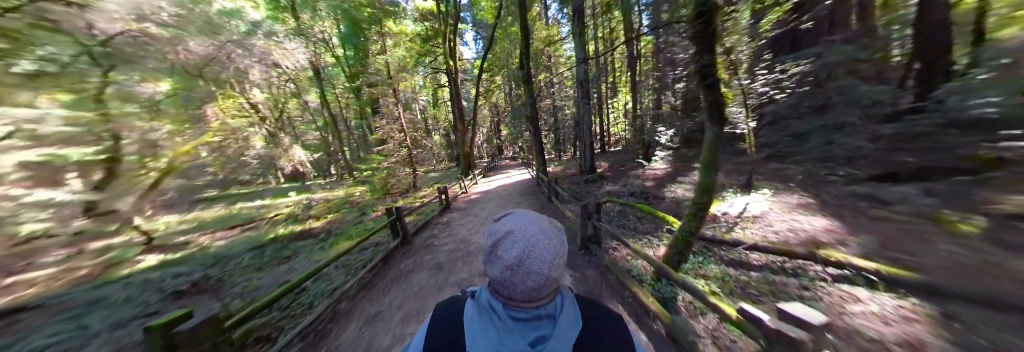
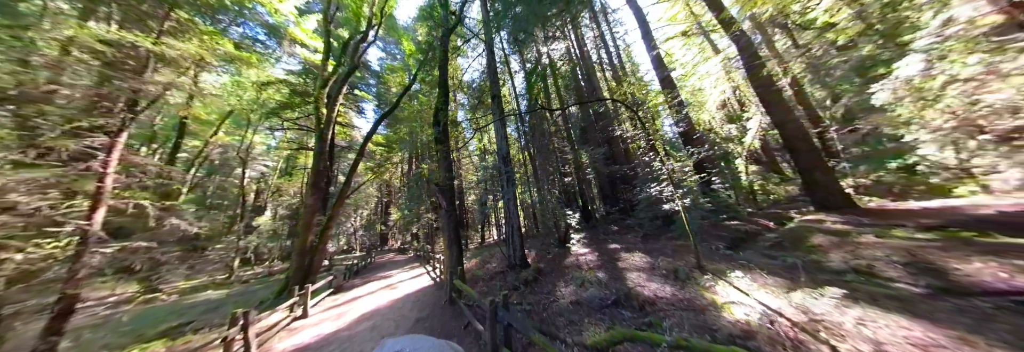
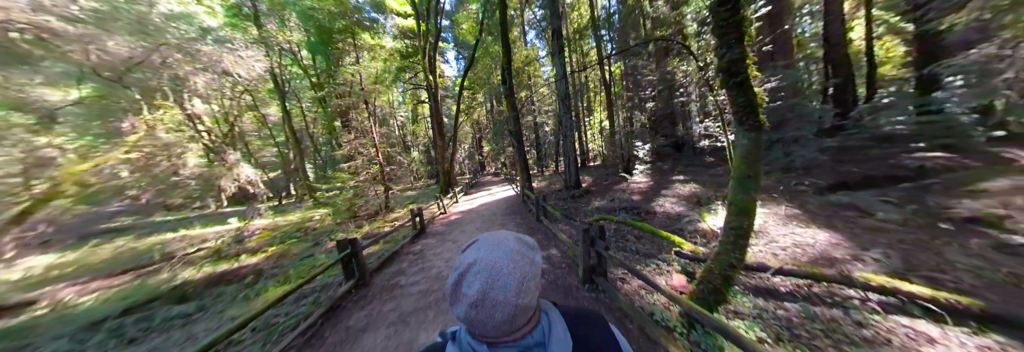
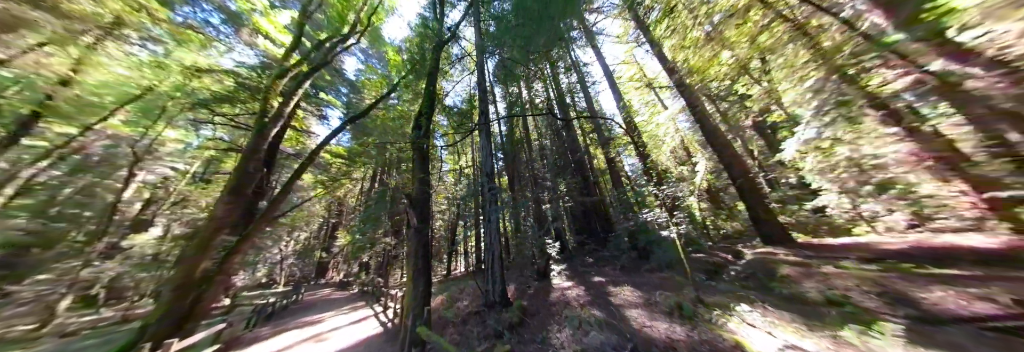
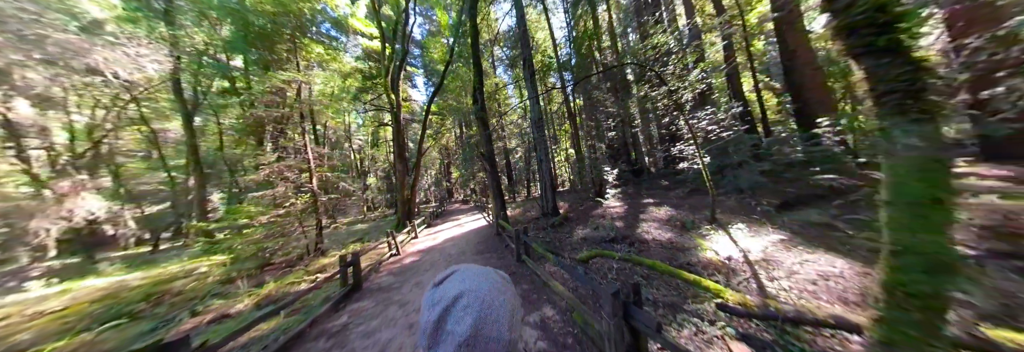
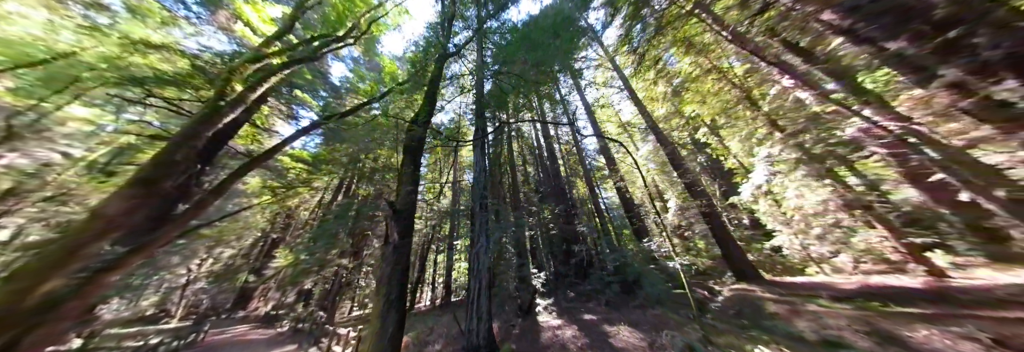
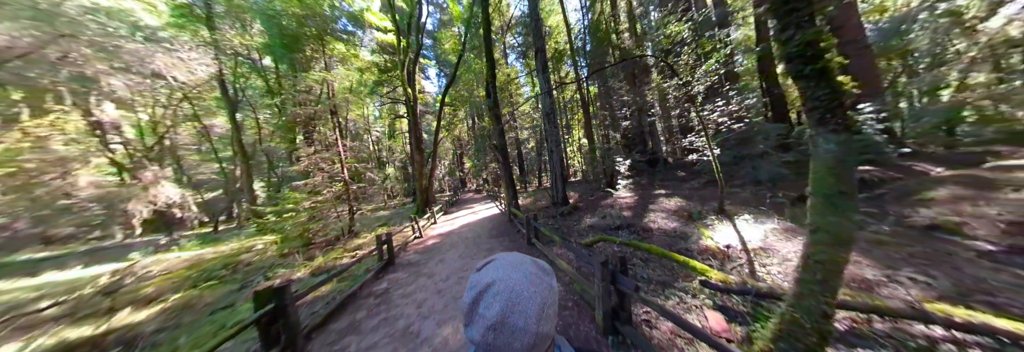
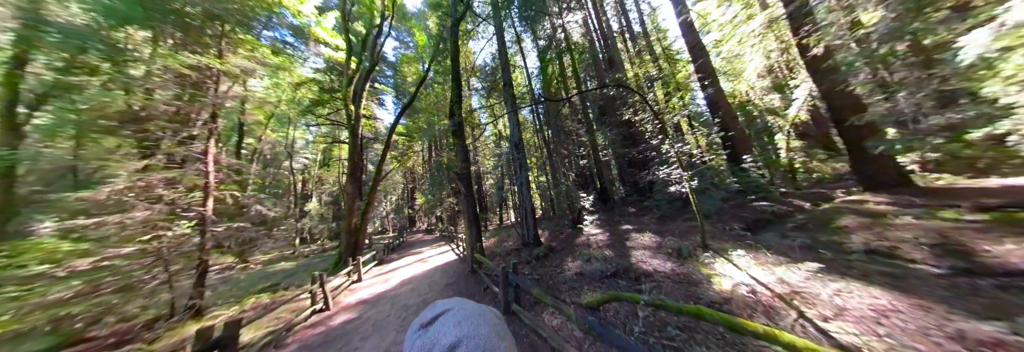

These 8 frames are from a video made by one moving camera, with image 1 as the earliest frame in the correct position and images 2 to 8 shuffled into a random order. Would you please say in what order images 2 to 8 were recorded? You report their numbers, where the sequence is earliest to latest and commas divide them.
3, 7, 5, 8, 2, 4, 6
